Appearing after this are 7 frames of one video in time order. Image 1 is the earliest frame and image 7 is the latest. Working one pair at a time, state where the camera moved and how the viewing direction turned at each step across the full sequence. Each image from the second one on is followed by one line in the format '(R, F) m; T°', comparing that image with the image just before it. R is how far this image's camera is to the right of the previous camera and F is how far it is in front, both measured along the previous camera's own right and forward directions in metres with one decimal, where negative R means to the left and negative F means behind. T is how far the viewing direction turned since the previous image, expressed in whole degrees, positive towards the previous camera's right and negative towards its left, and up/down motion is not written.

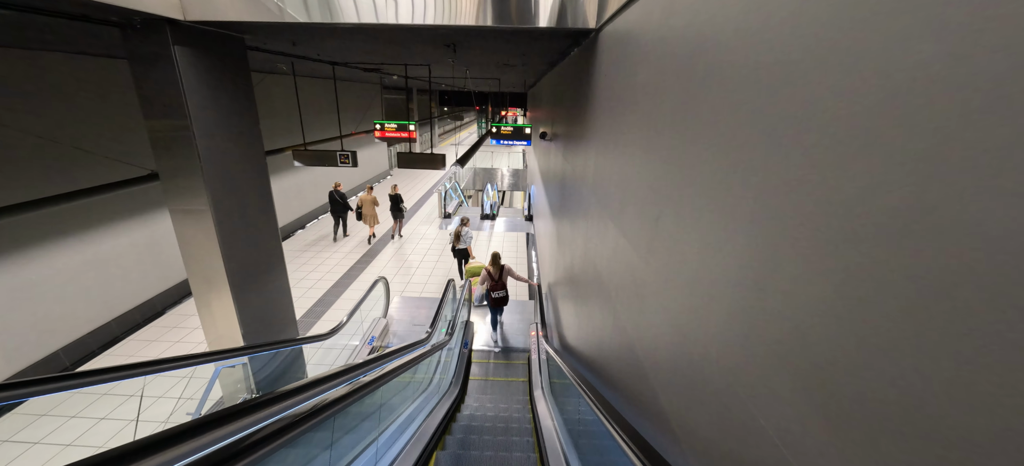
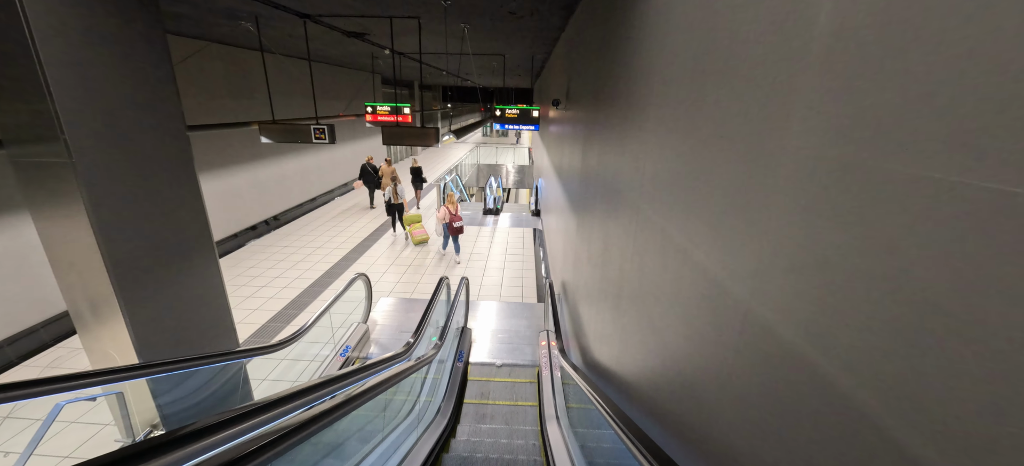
(0.0, +0.8) m; -1°
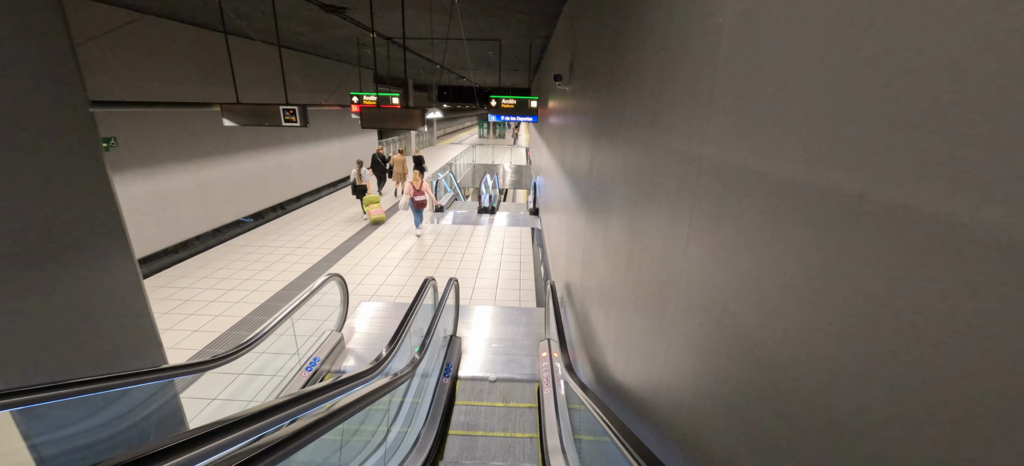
(0.0, +0.5) m; 0°
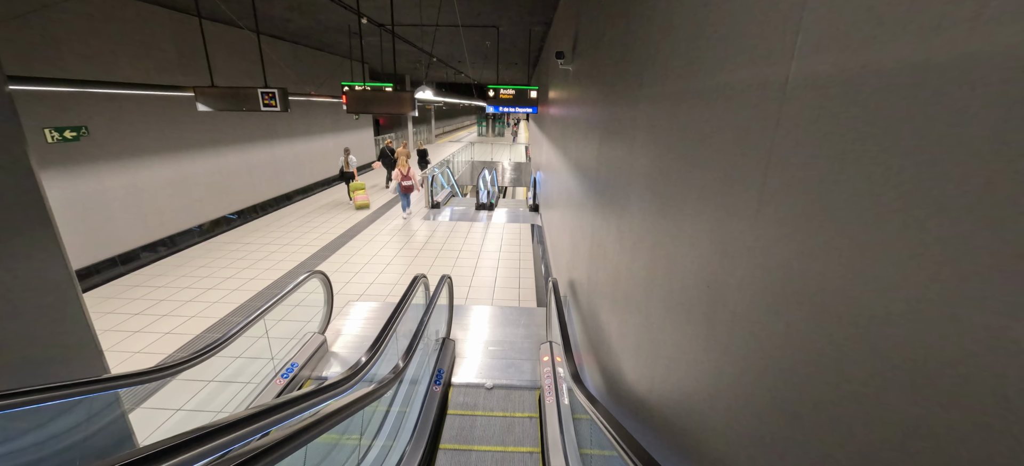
(0.0, +0.3) m; 0°
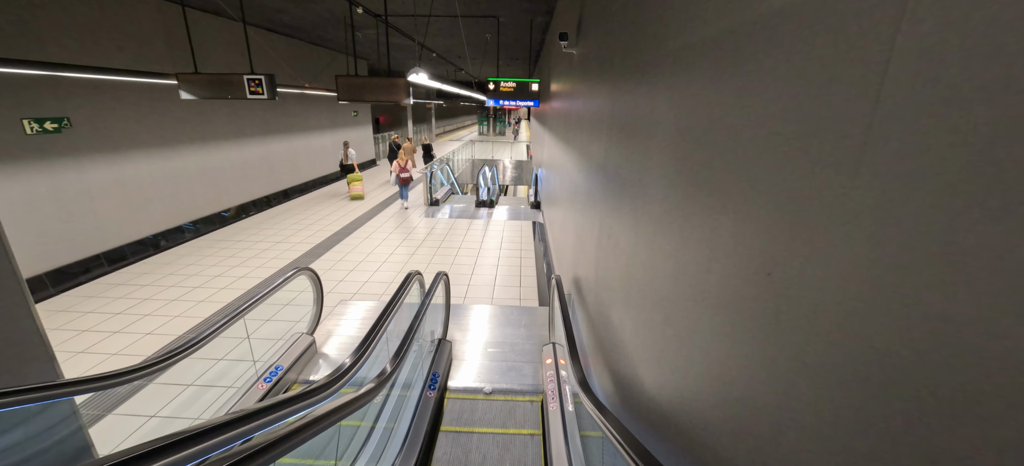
(0.0, +0.2) m; 0°
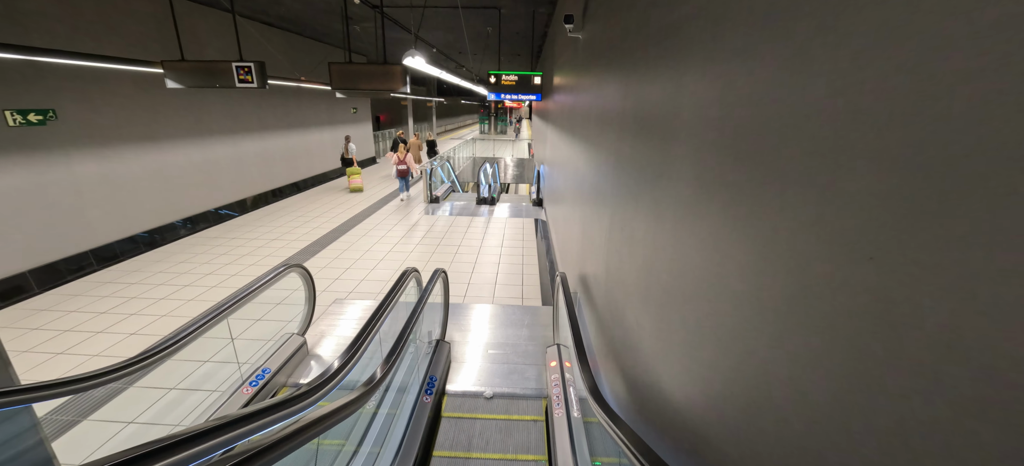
(0.0, +0.2) m; 0°
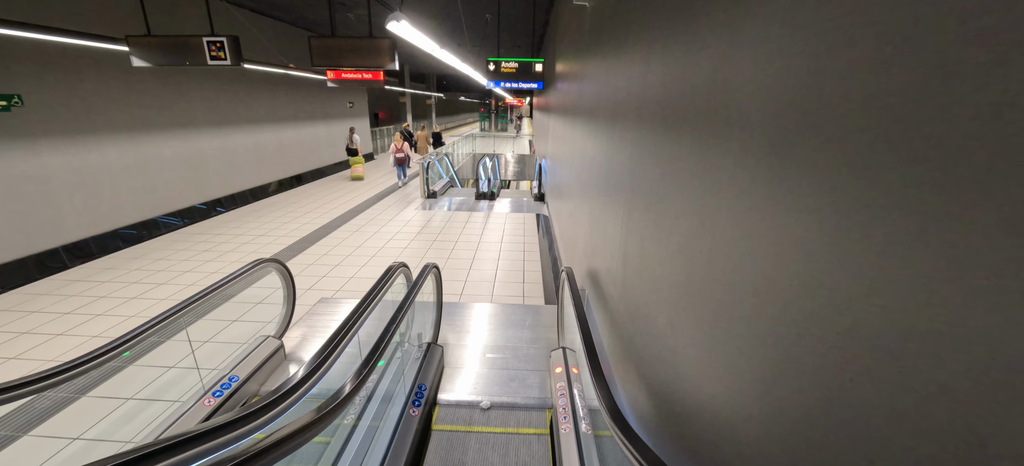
(0.0, +0.3) m; 0°
